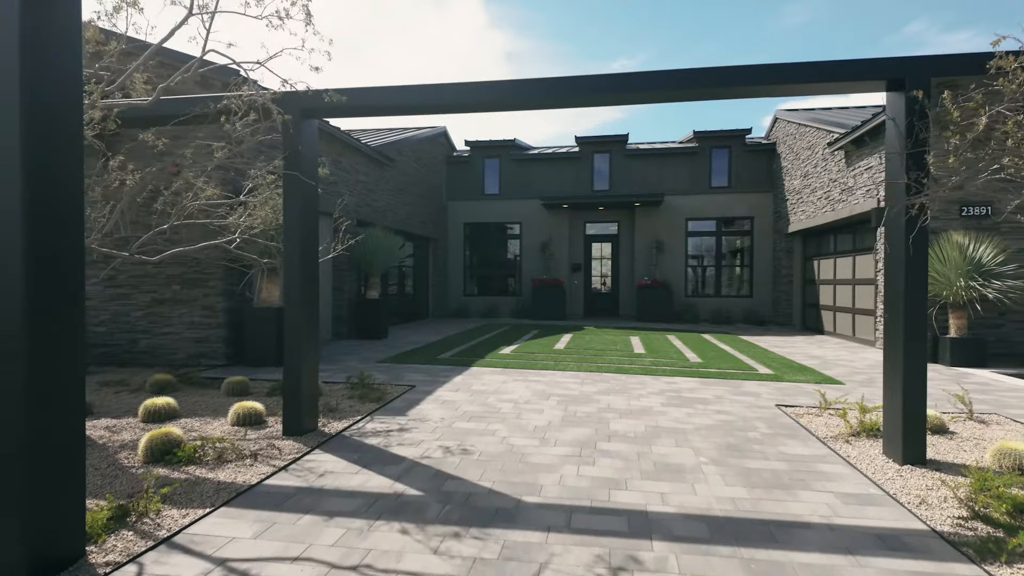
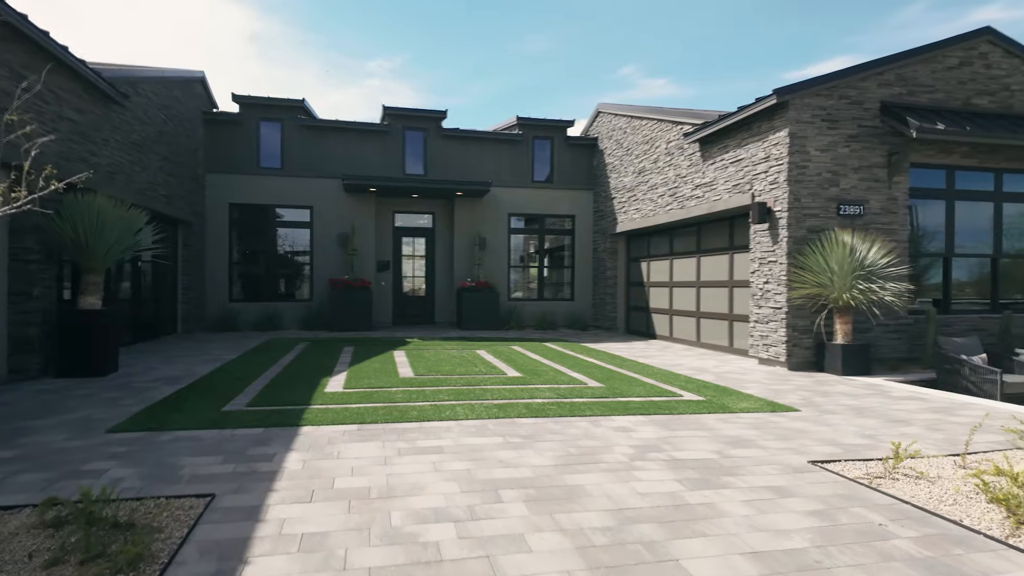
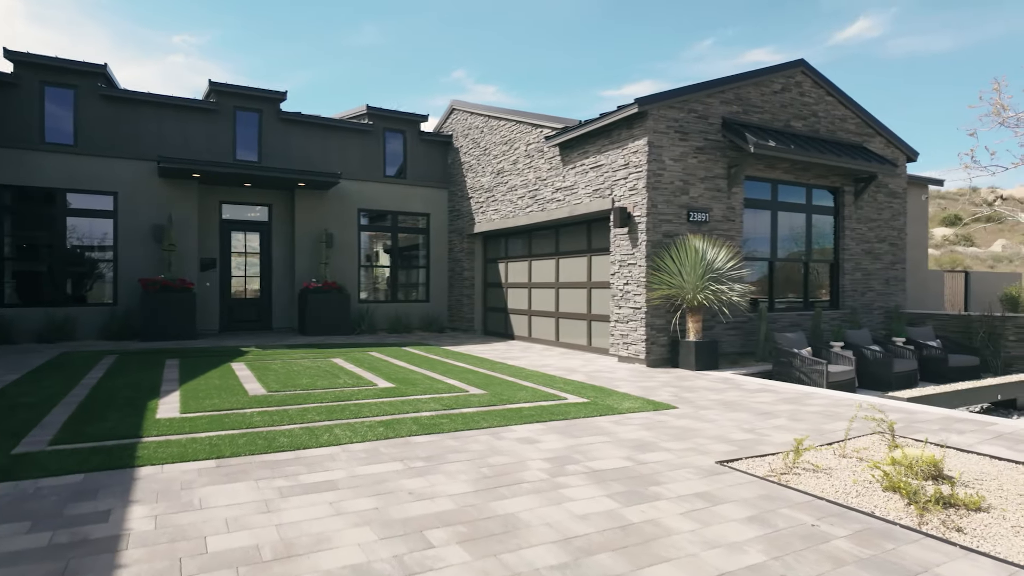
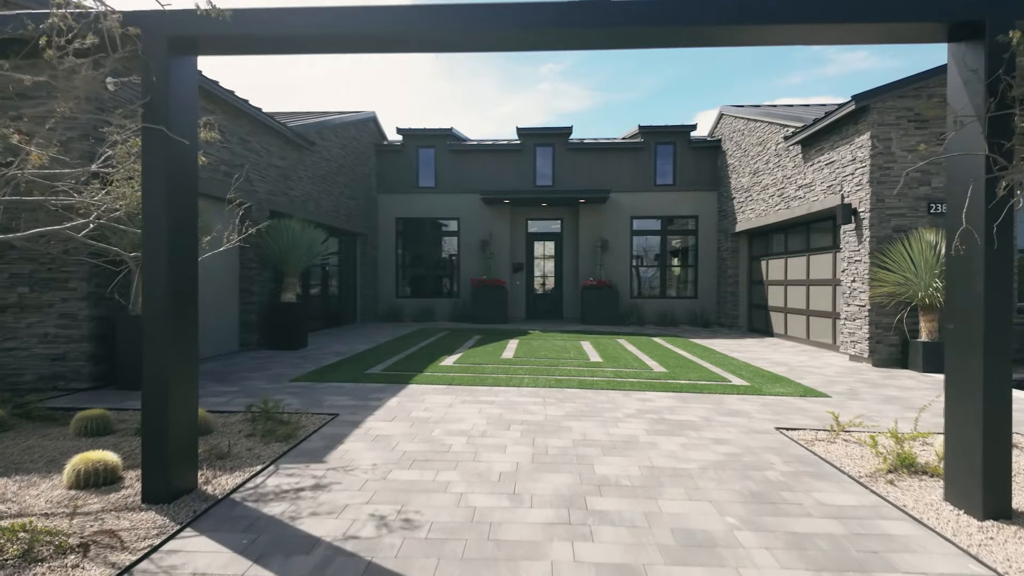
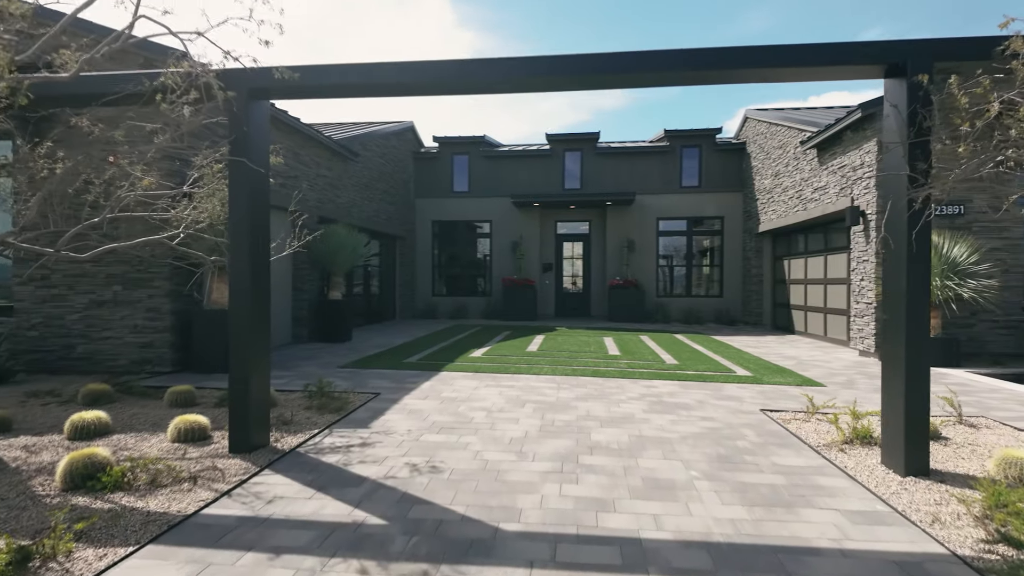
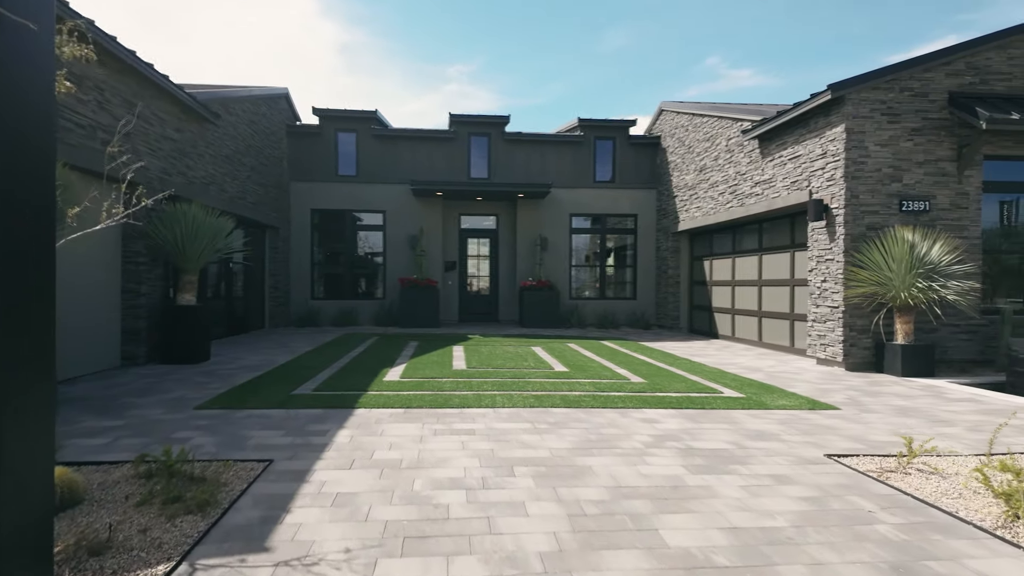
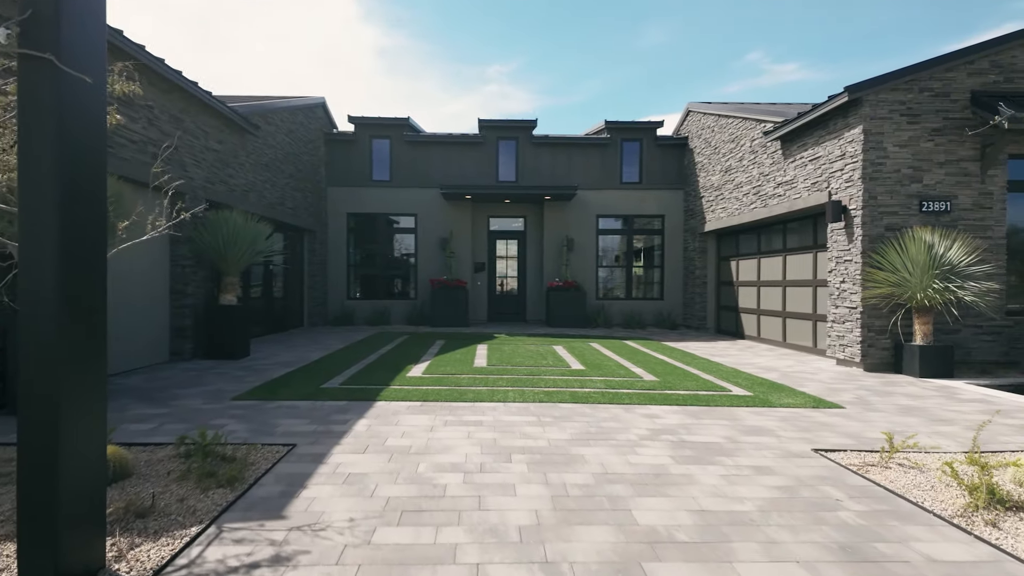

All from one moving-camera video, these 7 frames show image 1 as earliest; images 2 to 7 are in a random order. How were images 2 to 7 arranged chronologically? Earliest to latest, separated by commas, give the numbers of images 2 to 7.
5, 4, 7, 6, 2, 3
